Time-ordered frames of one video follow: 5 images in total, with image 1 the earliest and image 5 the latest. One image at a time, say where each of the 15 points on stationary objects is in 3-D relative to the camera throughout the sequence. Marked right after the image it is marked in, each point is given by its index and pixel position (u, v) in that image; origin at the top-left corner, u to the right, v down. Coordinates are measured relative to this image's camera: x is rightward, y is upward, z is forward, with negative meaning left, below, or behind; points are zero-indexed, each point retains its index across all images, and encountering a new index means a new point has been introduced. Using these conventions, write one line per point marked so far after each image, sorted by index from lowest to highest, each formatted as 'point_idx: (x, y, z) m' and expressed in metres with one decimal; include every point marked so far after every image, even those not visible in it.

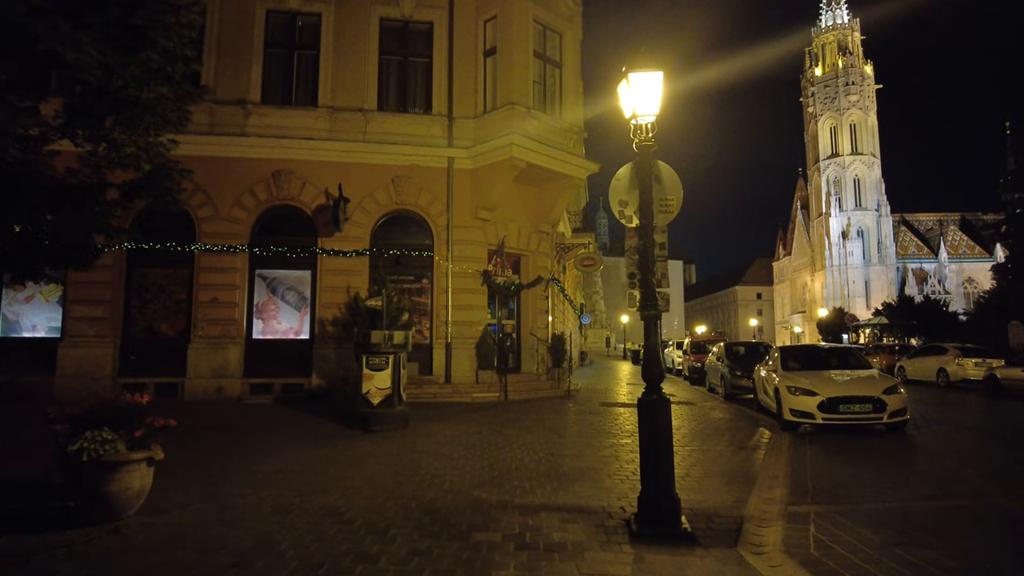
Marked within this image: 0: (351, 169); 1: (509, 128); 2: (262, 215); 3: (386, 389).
0: (-3.9, +2.9, +15.9) m
1: (-0.1, +3.7, +15.1) m
2: (-5.9, +1.7, +15.7) m
3: (-2.0, -1.6, +10.4) m
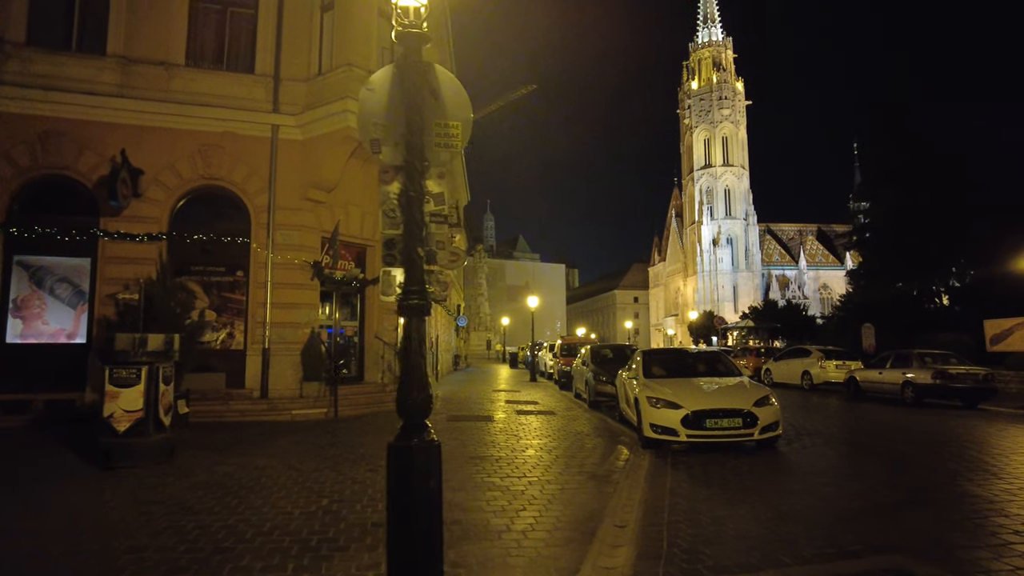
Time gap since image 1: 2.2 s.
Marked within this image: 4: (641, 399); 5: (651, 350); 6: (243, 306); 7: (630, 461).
0: (-7.1, +3.0, +12.9) m
1: (-3.2, +3.8, +12.7) m
2: (-9.1, +1.9, +12.4) m
3: (-4.4, -1.4, +7.8) m
4: (+1.8, -1.6, +9.2) m
5: (+2.4, -1.1, +11.4) m
6: (-5.3, -0.4, +13.0) m
7: (+1.5, -2.2, +8.5) m
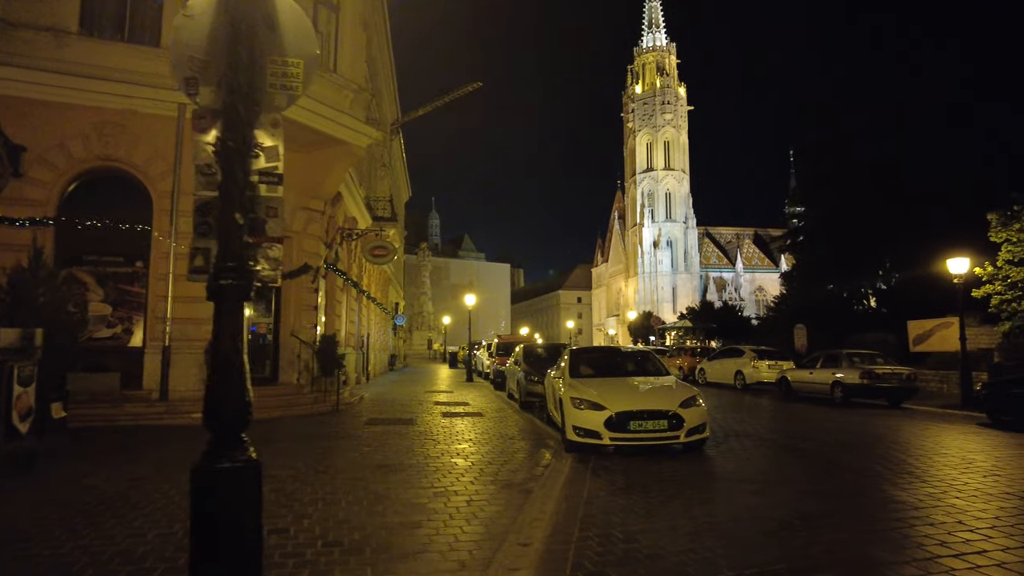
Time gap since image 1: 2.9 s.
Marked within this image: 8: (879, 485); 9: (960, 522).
0: (-8.4, +3.2, +11.6) m
1: (-4.5, +3.9, +11.8) m
2: (-10.4, +2.1, +11.0) m
3: (-5.4, -1.3, +6.8) m
4: (+0.7, -1.5, +8.7) m
5: (+1.1, -1.0, +10.9) m
6: (-6.7, -0.2, +11.9) m
7: (+0.5, -2.2, +8.0) m
8: (+3.6, -1.9, +6.5) m
9: (+3.5, -1.8, +5.1) m
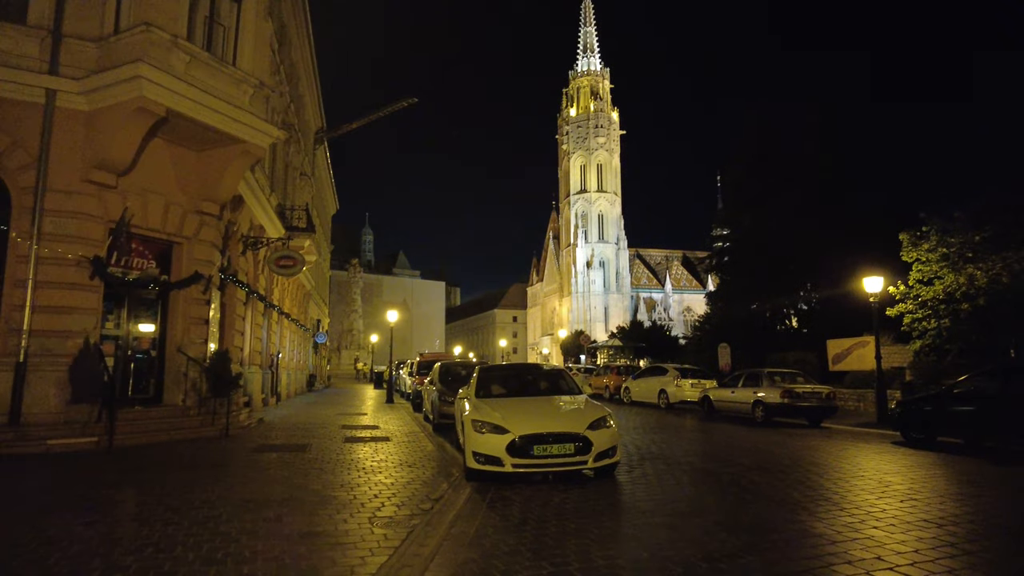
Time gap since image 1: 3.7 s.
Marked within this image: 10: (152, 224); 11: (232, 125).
0: (-9.9, +3.1, +10.1) m
1: (-6.0, +3.7, +10.7) m
2: (-11.8, +2.0, +9.2) m
3: (-6.4, -1.3, +5.4) m
4: (-0.5, -1.6, +7.9) m
5: (-0.3, -1.2, +10.2) m
6: (-8.2, -0.3, +10.5) m
7: (-0.7, -2.3, +7.2) m
8: (+2.5, -2.0, +6.0) m
9: (+2.6, -1.9, +4.6) m
10: (-6.6, +1.1, +12.1) m
11: (-5.1, +3.0, +11.8) m
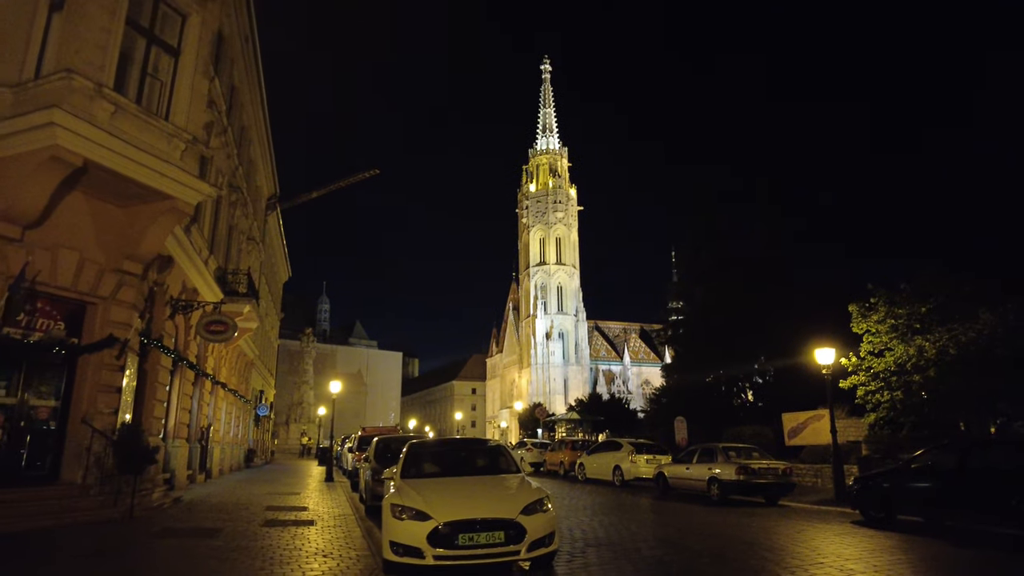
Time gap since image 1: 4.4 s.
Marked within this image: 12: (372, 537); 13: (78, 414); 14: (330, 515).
0: (-10.7, +2.2, +9.2) m
1: (-6.9, +2.8, +10.0) m
2: (-12.6, +1.3, +8.1) m
3: (-7.0, -1.7, +4.3) m
4: (-1.3, -2.3, +7.0) m
5: (-1.2, -2.2, +9.4) m
6: (-9.1, -1.2, +9.3) m
7: (-1.4, -2.9, +6.2) m
8: (+1.9, -2.6, +5.2) m
9: (+2.0, -2.3, +3.9) m
10: (-7.5, +0.1, +11.1) m
11: (-6.1, +1.9, +11.1) m
12: (-2.1, -3.7, +10.0) m
13: (-7.4, -2.1, +11.3) m
14: (-3.4, -4.4, +12.8) m
